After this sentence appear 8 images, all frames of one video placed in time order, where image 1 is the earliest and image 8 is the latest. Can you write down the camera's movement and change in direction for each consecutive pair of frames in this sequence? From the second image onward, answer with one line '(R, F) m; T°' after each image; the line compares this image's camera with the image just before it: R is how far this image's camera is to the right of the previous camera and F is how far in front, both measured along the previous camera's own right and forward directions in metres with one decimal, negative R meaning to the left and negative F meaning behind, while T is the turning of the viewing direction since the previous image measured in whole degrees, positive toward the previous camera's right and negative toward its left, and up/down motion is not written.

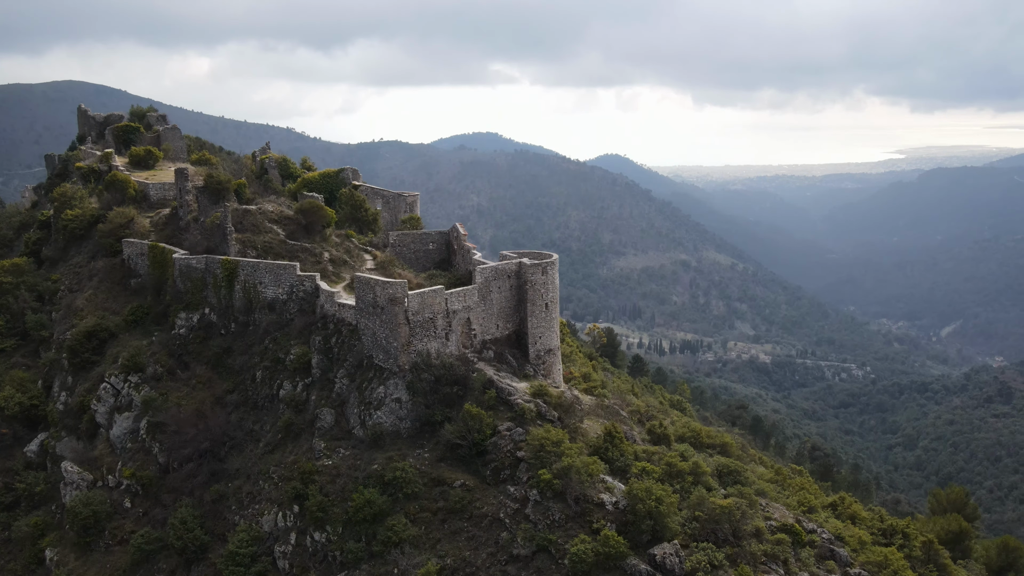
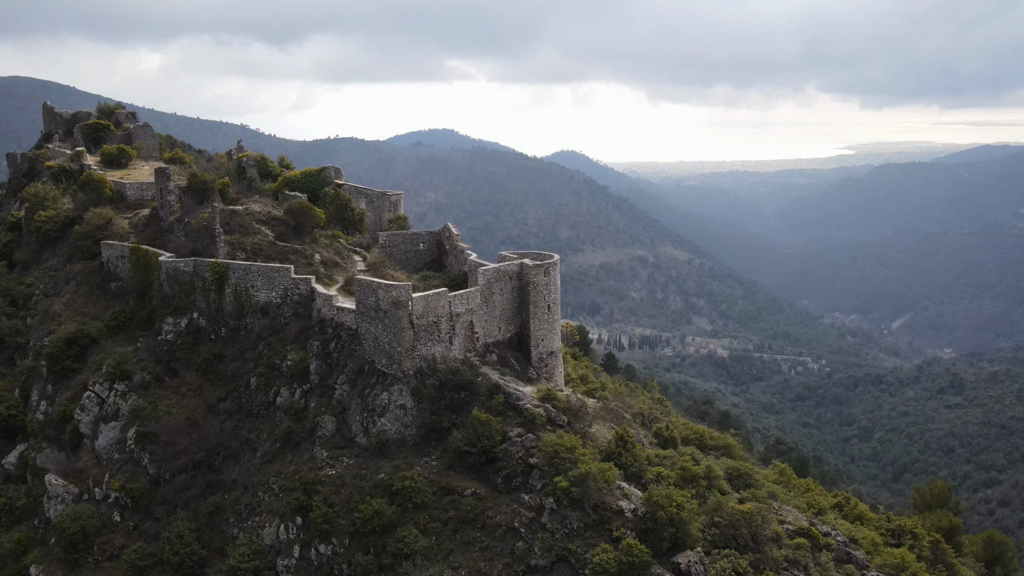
(-0.9, +0.4) m; +3°
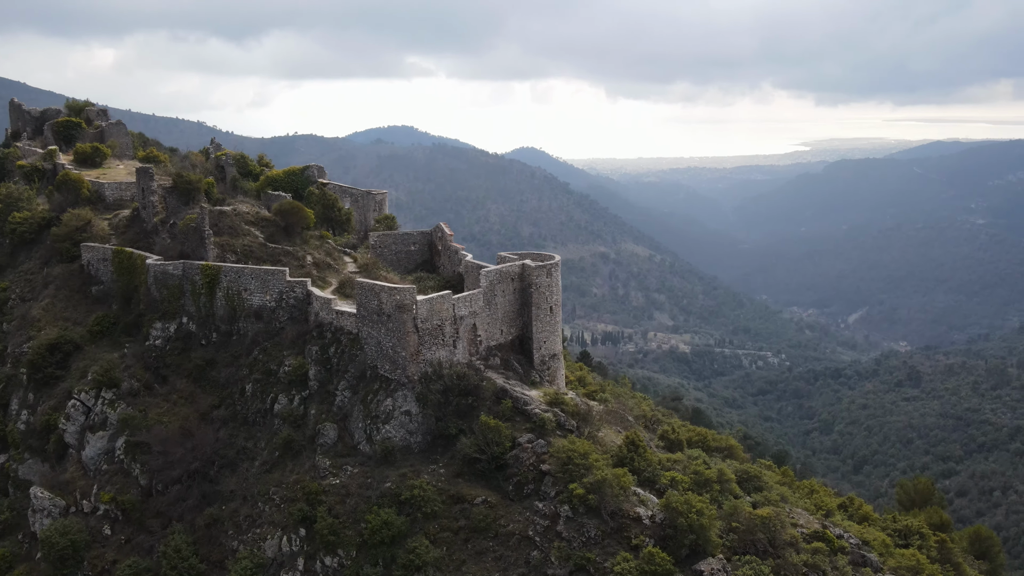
(-0.8, +0.4) m; +2°
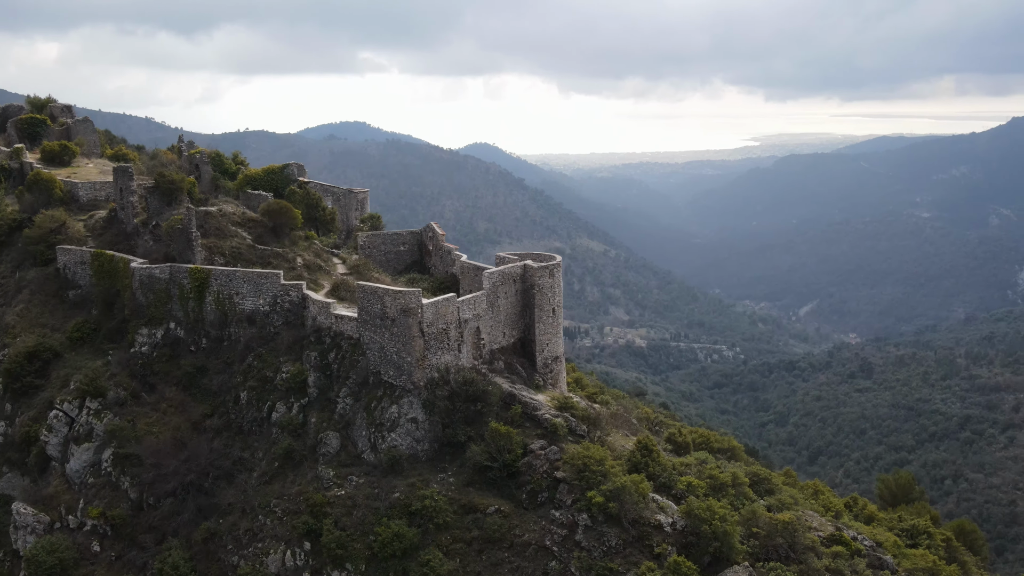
(-0.9, +0.5) m; +3°
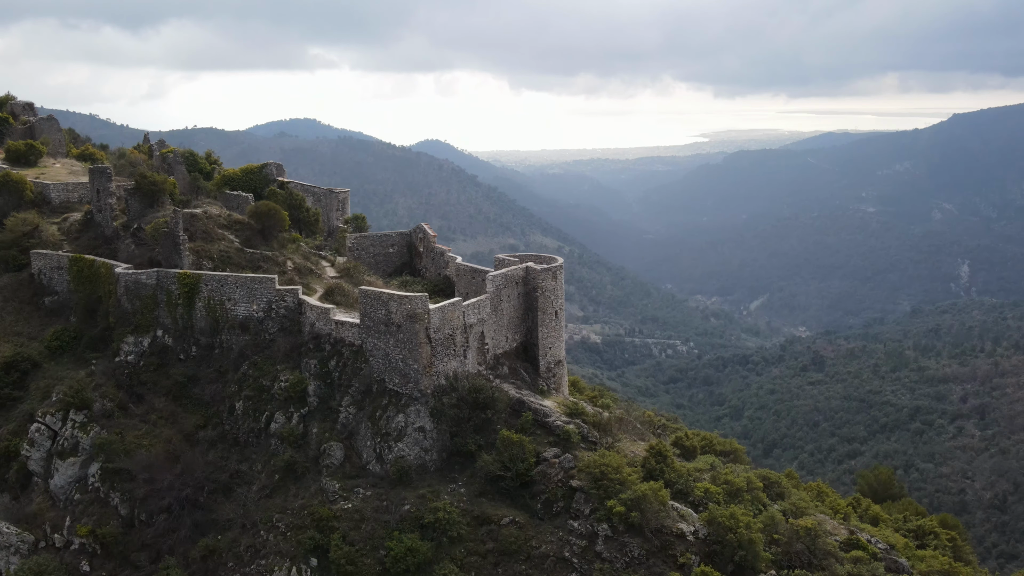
(-0.9, +0.5) m; +3°
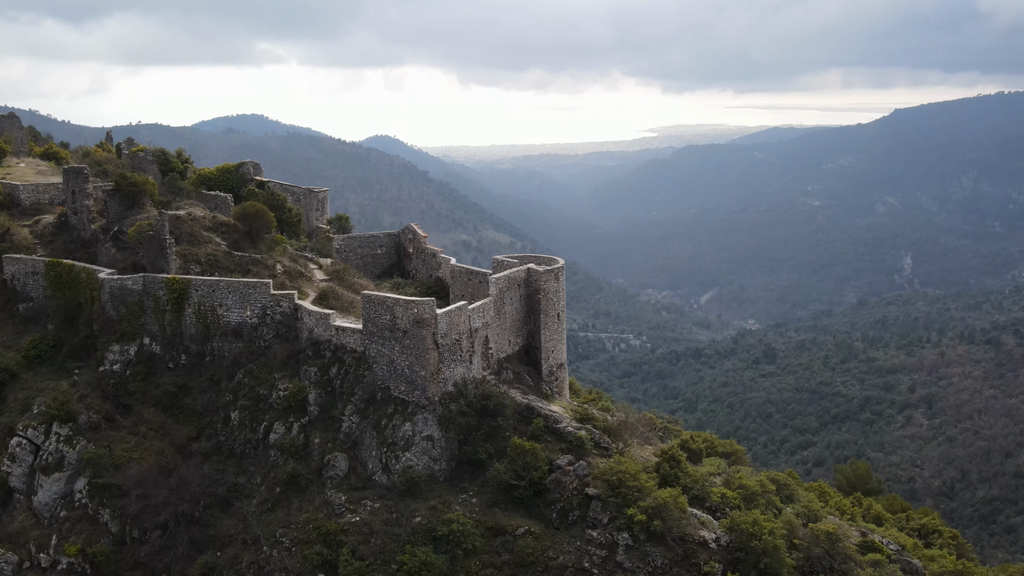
(-0.9, +0.4) m; +3°
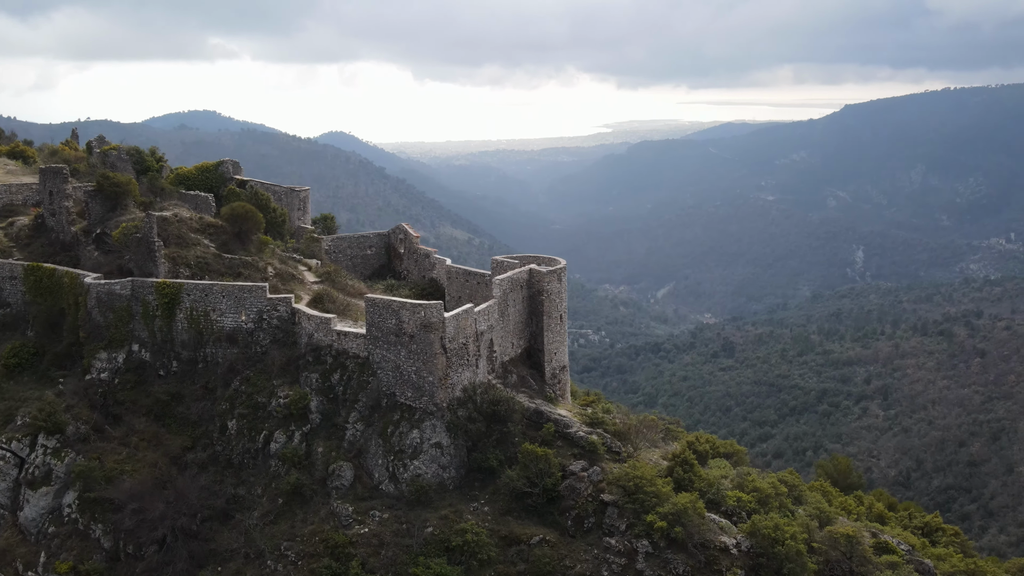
(-0.8, +0.4) m; +3°
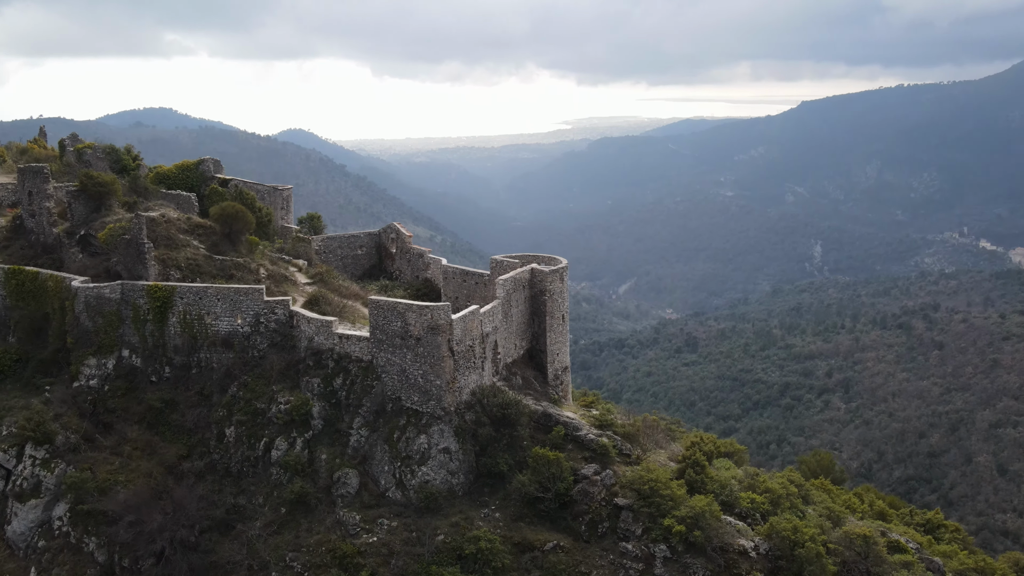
(-0.7, +0.3) m; +2°
